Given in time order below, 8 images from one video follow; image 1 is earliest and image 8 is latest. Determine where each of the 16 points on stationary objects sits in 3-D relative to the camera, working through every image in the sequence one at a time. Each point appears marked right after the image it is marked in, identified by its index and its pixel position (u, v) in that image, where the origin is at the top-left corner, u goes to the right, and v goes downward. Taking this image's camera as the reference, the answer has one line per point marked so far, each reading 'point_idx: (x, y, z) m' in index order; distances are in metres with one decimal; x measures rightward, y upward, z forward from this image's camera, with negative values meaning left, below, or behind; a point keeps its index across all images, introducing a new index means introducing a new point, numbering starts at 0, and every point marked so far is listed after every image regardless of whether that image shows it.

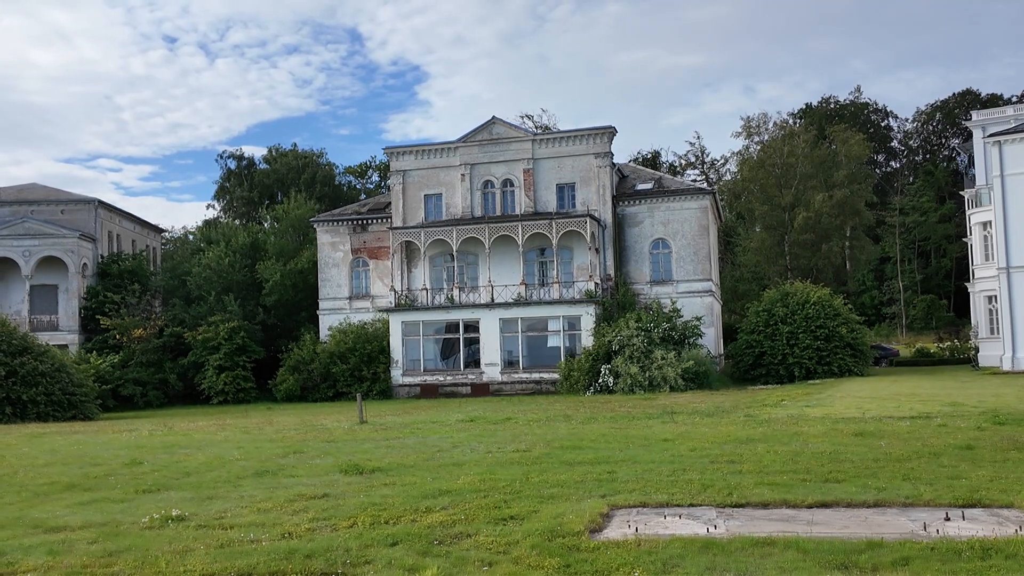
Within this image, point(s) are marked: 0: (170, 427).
0: (-6.9, -2.8, +18.5) m
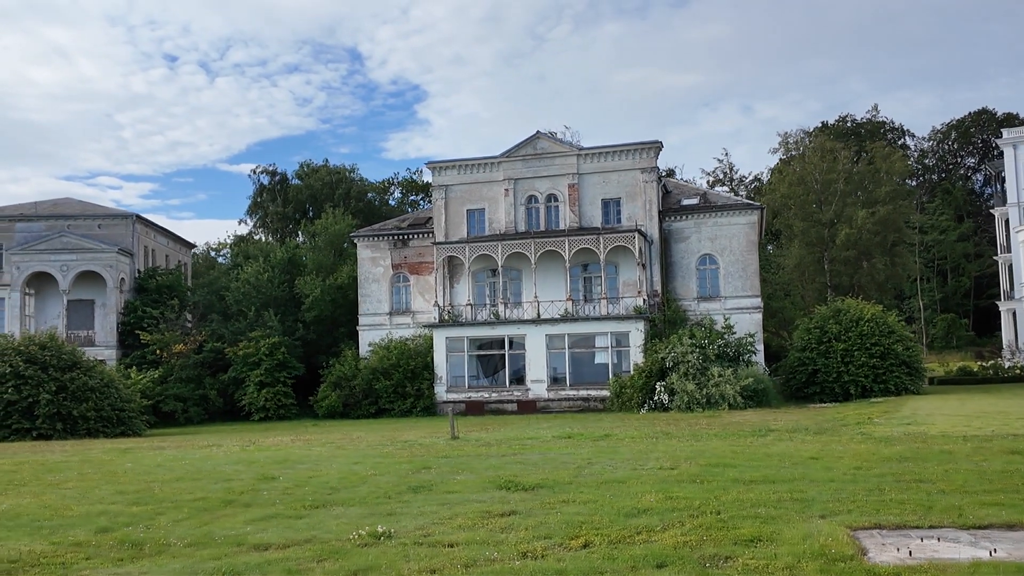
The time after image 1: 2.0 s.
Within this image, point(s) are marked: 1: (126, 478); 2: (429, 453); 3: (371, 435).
0: (-5.1, -3.1, +18.0) m
1: (-4.8, -2.4, +11.5) m
2: (-1.2, -2.5, +13.9) m
3: (-2.9, -3.0, +18.7) m
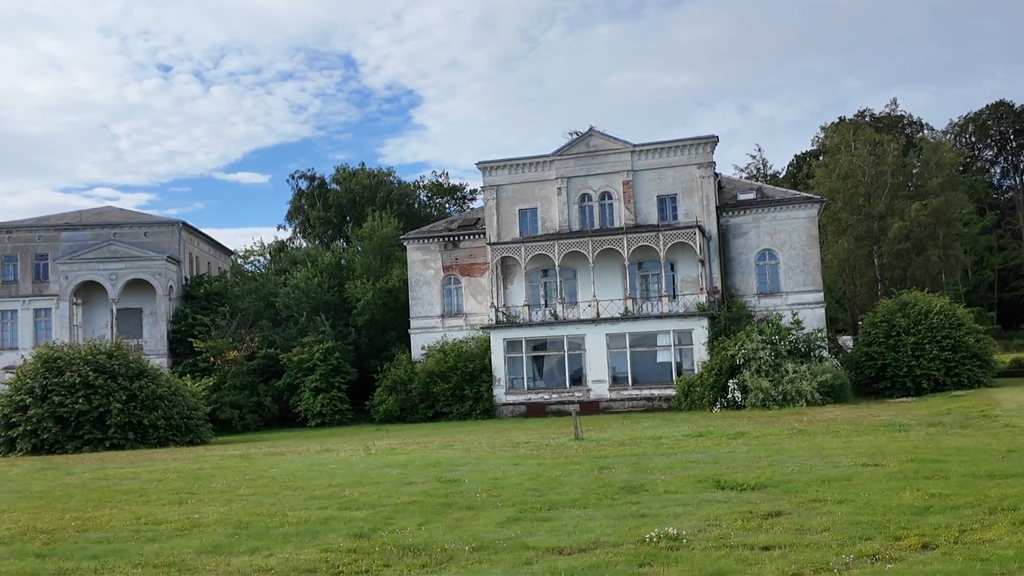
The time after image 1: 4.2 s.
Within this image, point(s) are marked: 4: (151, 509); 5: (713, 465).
0: (-2.8, -3.1, +17.6) m
1: (-2.6, -2.4, +11.1) m
2: (+1.1, -2.4, +13.4) m
3: (-0.6, -3.0, +18.3) m
4: (-3.7, -2.3, +9.5) m
5: (+2.4, -2.1, +11.0) m
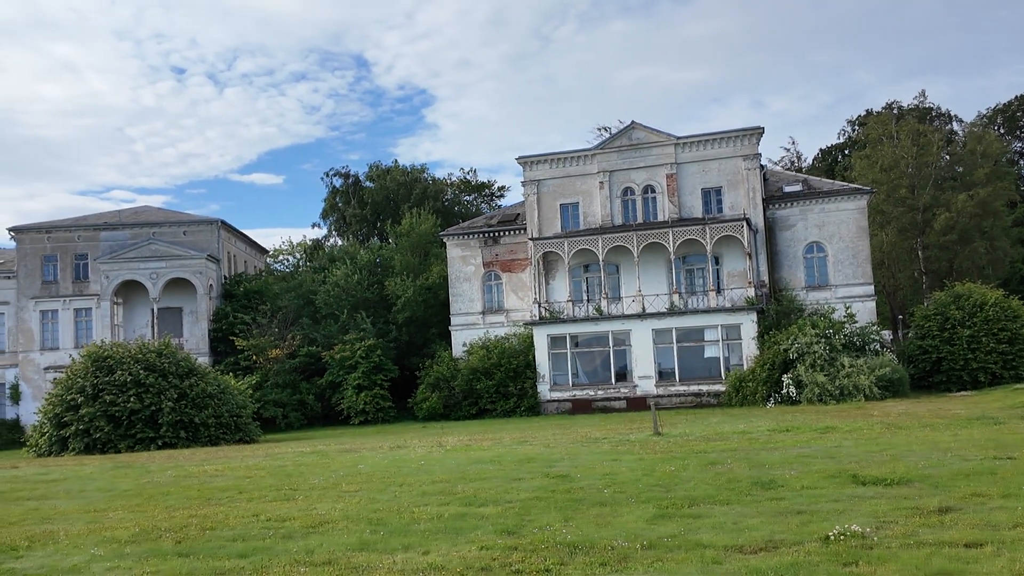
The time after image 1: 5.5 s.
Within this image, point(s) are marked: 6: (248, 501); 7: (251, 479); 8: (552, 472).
0: (-1.3, -2.9, +17.3) m
1: (-1.3, -2.3, +10.7) m
2: (+2.4, -2.3, +13.0) m
3: (+0.8, -2.9, +17.9) m
4: (-2.5, -2.2, +9.2) m
5: (+3.7, -2.0, +10.6) m
6: (-2.8, -2.3, +9.8) m
7: (-3.5, -2.5, +12.0) m
8: (+0.5, -2.2, +10.9) m
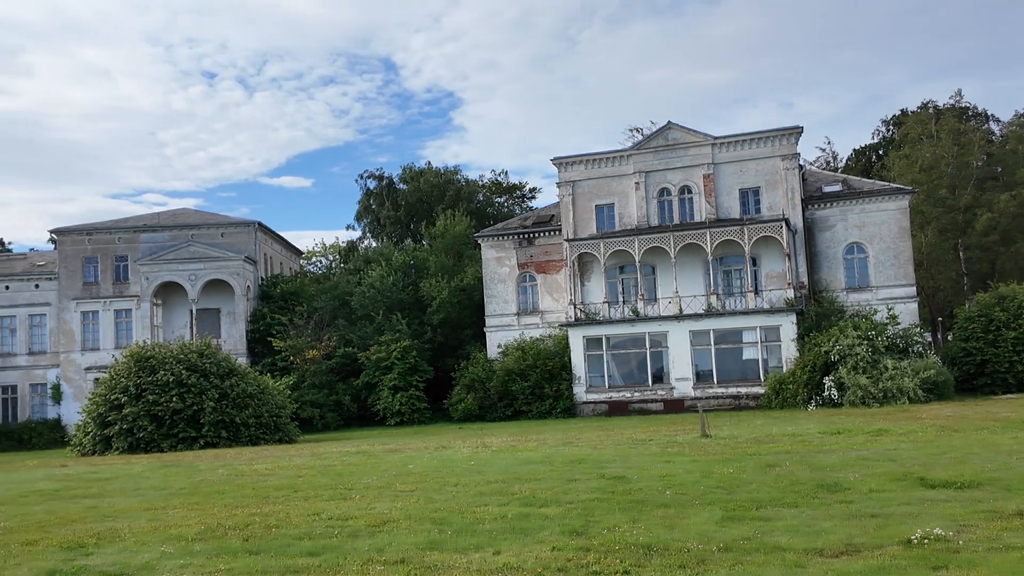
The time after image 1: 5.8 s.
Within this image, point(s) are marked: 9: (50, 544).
0: (-0.5, -2.9, +17.2) m
1: (-0.7, -2.3, +10.7) m
2: (+3.1, -2.3, +12.9) m
3: (+1.6, -2.9, +17.8) m
4: (-1.9, -2.2, +9.2) m
5: (+4.3, -2.0, +10.4) m
6: (-2.2, -2.3, +9.8) m
7: (-2.8, -2.5, +12.0) m
8: (+1.1, -2.2, +10.8) m
9: (-3.8, -2.1, +7.5) m
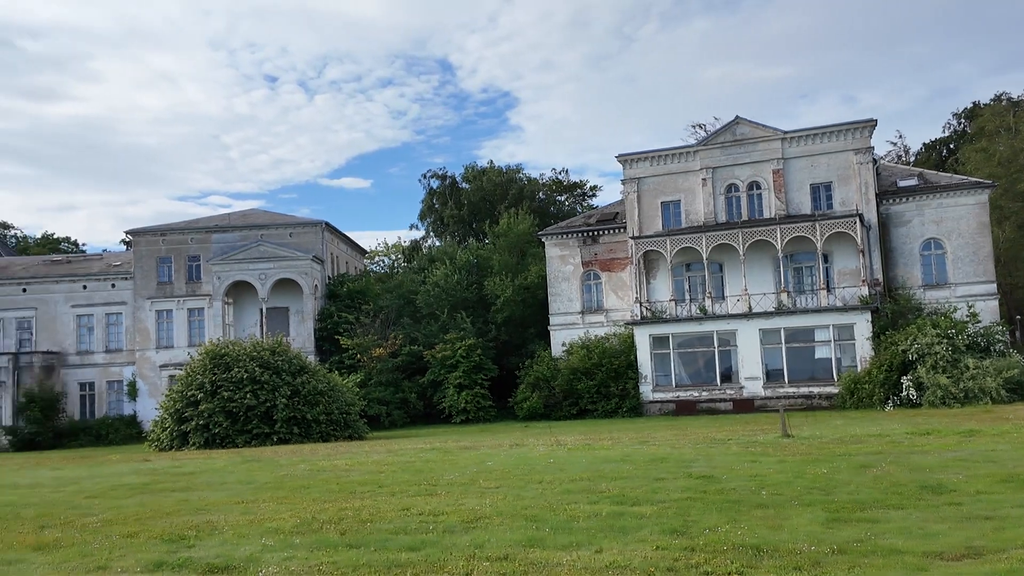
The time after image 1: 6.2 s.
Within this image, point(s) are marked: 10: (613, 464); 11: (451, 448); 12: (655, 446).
0: (+0.9, -2.9, +17.1) m
1: (+0.3, -2.2, +10.6) m
2: (+4.2, -2.2, +12.5) m
3: (+3.1, -2.8, +17.5) m
4: (-1.0, -2.2, +9.2) m
5: (+5.3, -1.9, +10.0) m
6: (-1.3, -2.2, +9.8) m
7: (-1.7, -2.5, +12.1) m
8: (+2.1, -2.1, +10.6) m
9: (-3.0, -2.1, +7.6) m
10: (+1.3, -2.3, +12.0) m
11: (-1.1, -2.9, +16.3) m
12: (+2.3, -2.6, +14.7) m
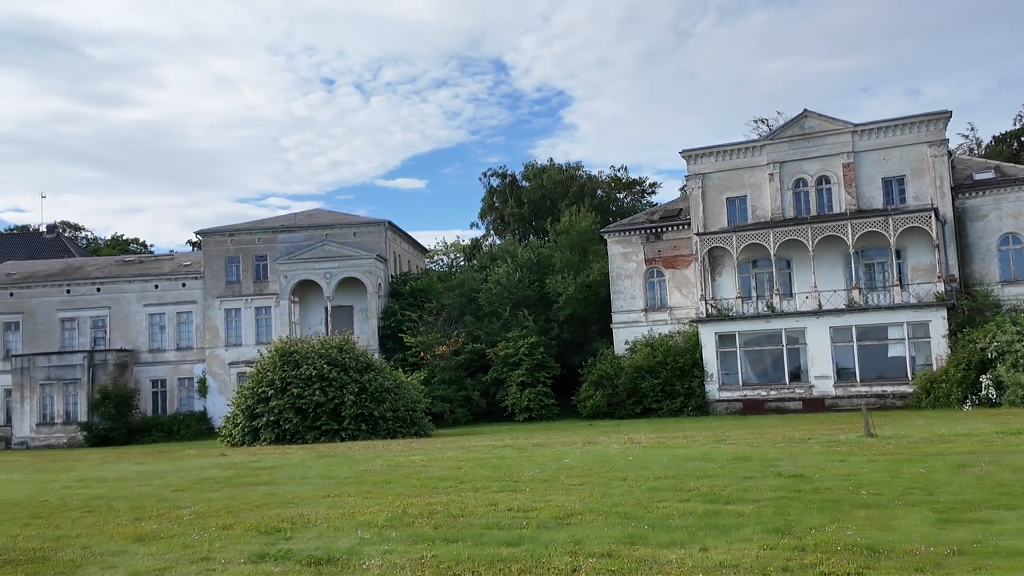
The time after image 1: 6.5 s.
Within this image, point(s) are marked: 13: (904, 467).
0: (+2.3, -2.8, +16.9) m
1: (+1.2, -2.2, +10.5) m
2: (+5.3, -2.2, +12.1) m
3: (+4.5, -2.7, +17.2) m
4: (-0.2, -2.1, +9.1) m
5: (+6.2, -1.8, +9.5) m
6: (-0.4, -2.2, +9.8) m
7: (-0.7, -2.4, +12.1) m
8: (+3.0, -2.1, +10.3) m
9: (-2.3, -2.0, +7.7) m
10: (+2.4, -2.3, +11.8) m
11: (+0.2, -2.8, +16.3) m
12: (+3.5, -2.5, +14.4) m
13: (+4.3, -2.0, +10.1) m
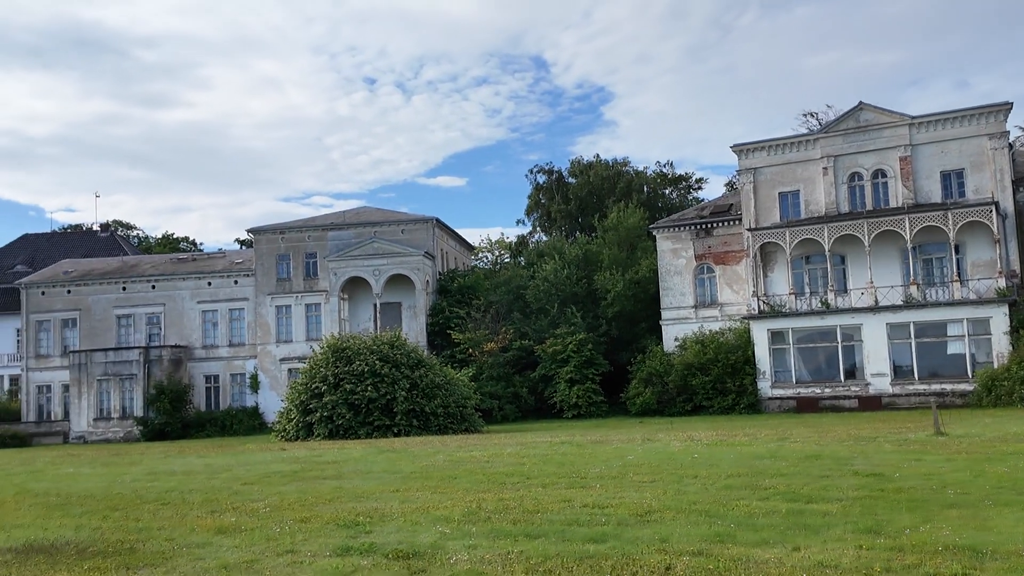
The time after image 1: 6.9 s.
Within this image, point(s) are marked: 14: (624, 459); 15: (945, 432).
0: (+3.3, -2.7, +16.7) m
1: (+2.0, -2.1, +10.3) m
2: (+6.1, -2.1, +11.8) m
3: (+5.5, -2.6, +16.9) m
4: (+0.5, -2.0, +9.0) m
5: (+6.9, -1.8, +9.1) m
6: (+0.3, -2.1, +9.7) m
7: (+0.2, -2.4, +12.0) m
8: (+3.8, -2.0, +10.1) m
9: (-1.6, -2.0, +7.7) m
10: (+3.2, -2.2, +11.6) m
11: (+1.3, -2.7, +16.2) m
12: (+4.5, -2.4, +14.2) m
13: (+5.1, -1.9, +9.8) m
14: (+1.5, -2.4, +12.5) m
15: (+7.0, -2.3, +14.6) m
